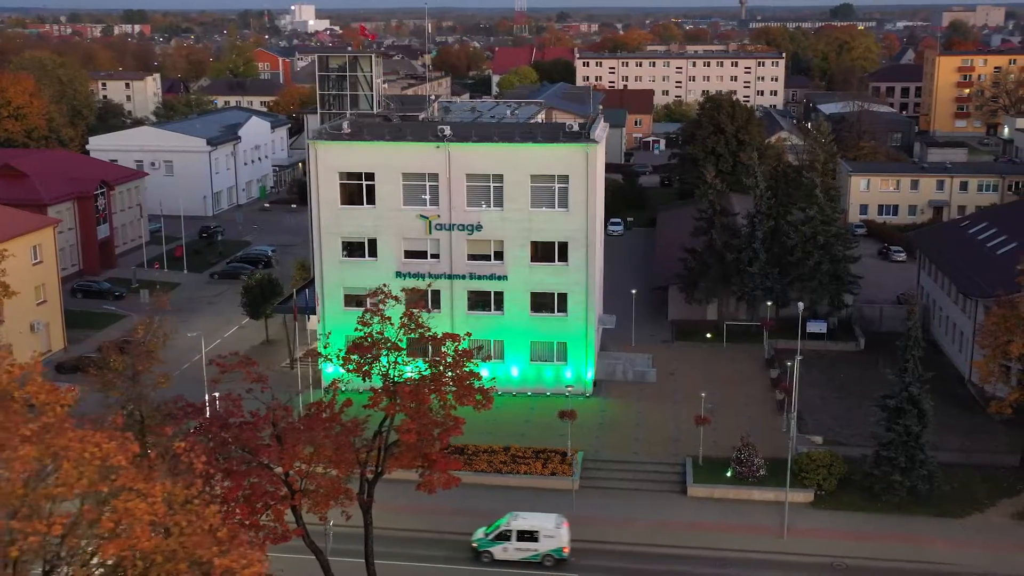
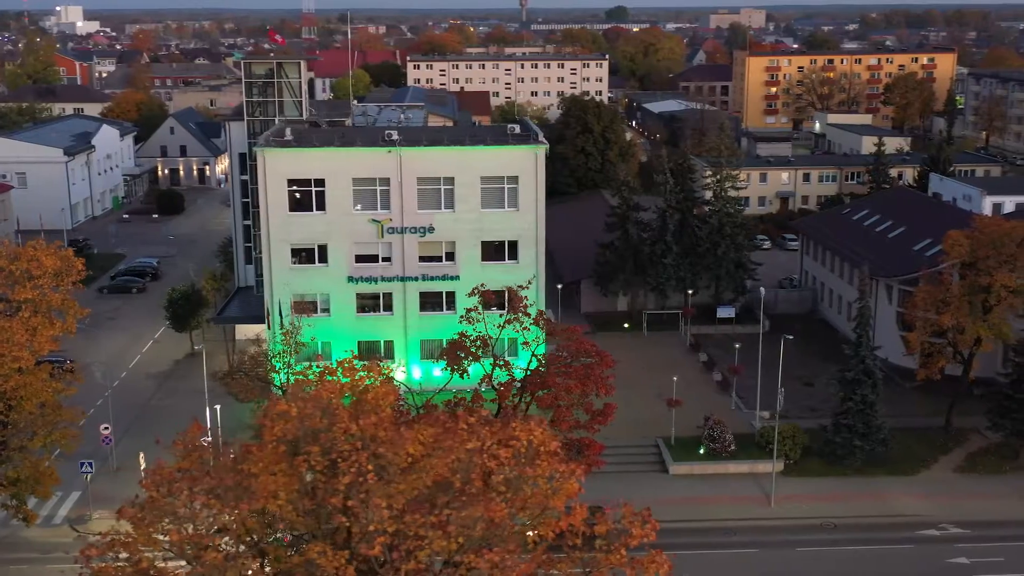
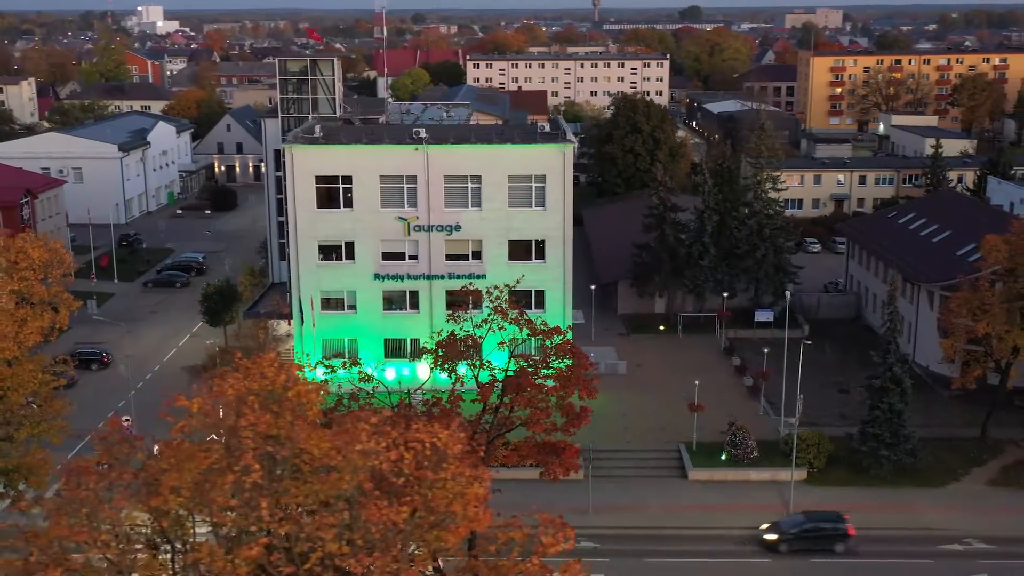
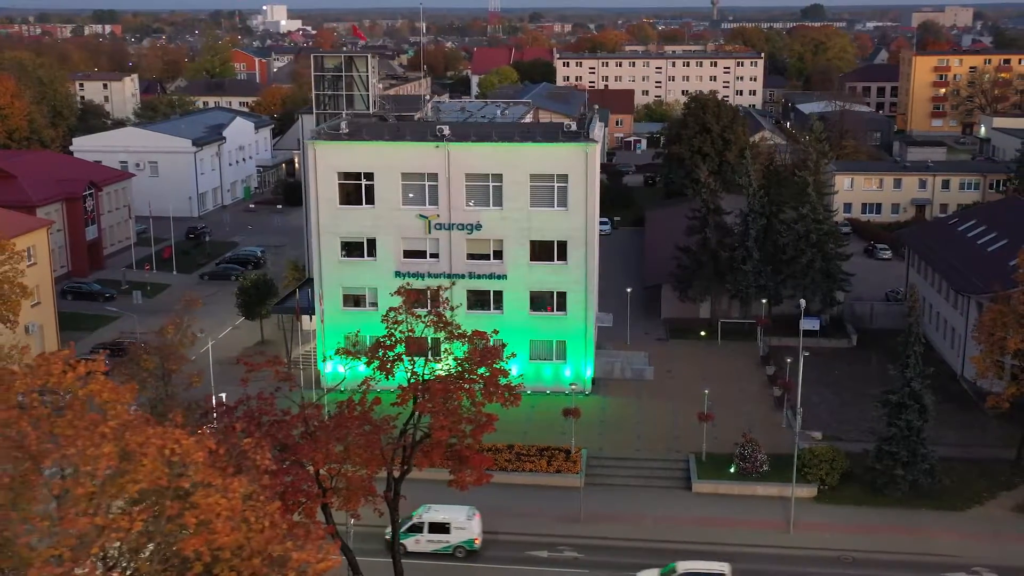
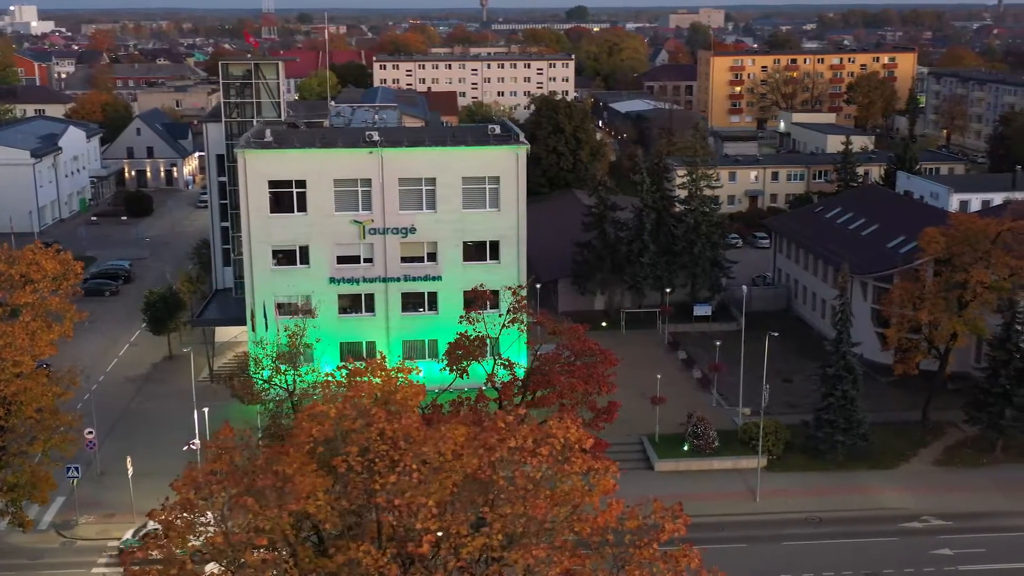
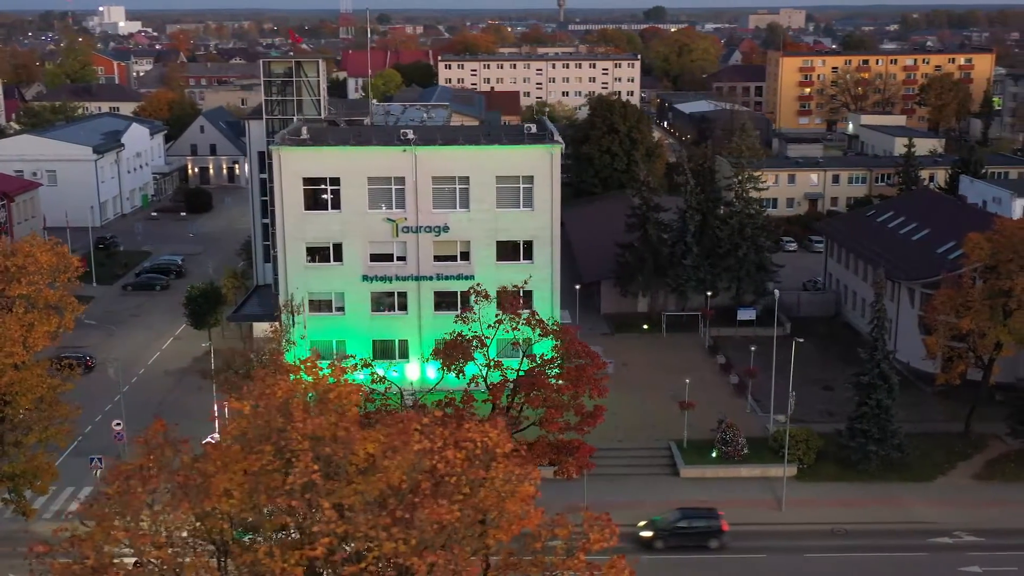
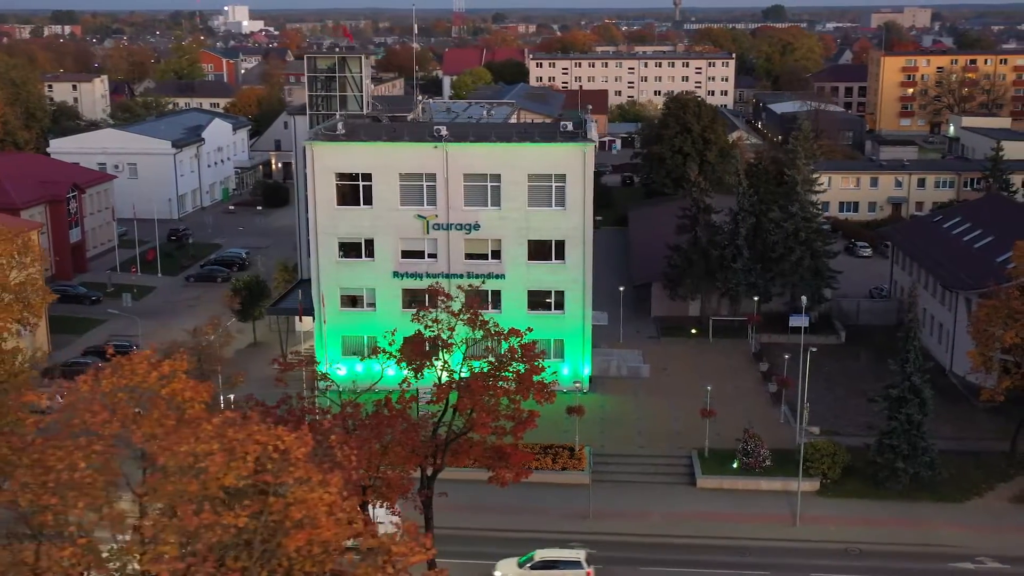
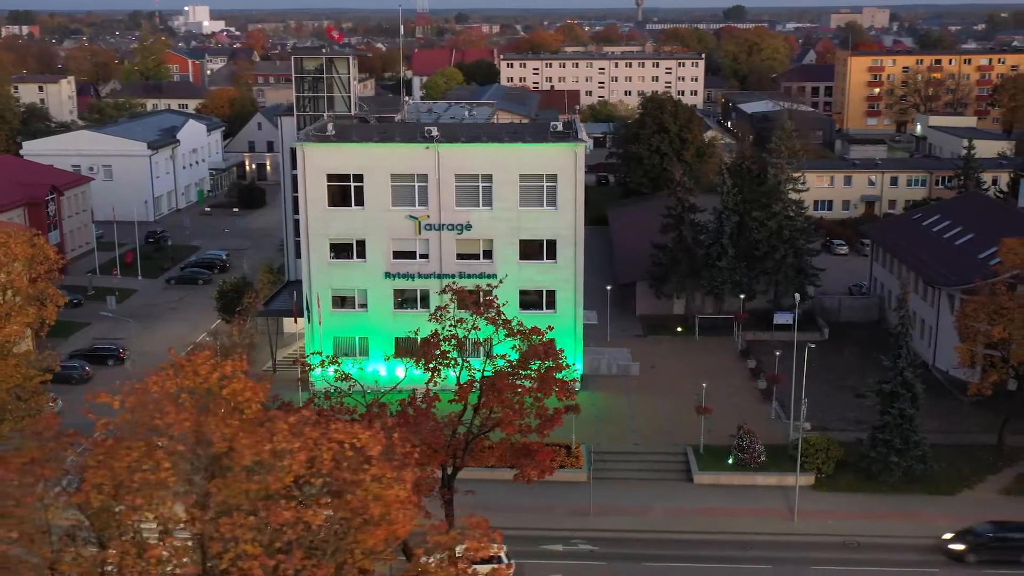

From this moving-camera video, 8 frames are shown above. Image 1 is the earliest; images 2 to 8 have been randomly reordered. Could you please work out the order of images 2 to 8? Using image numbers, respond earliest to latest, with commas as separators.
4, 7, 8, 3, 6, 2, 5
